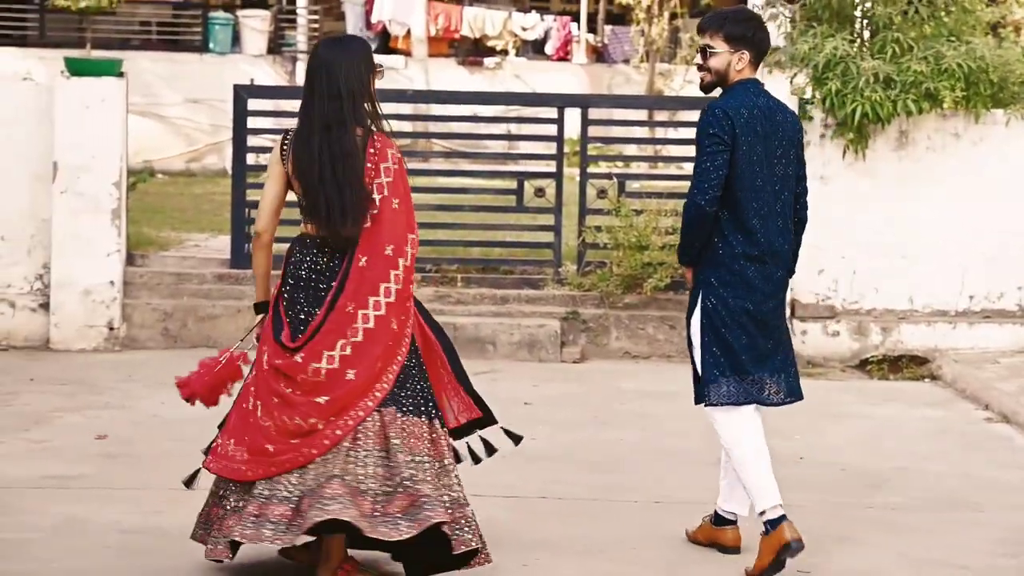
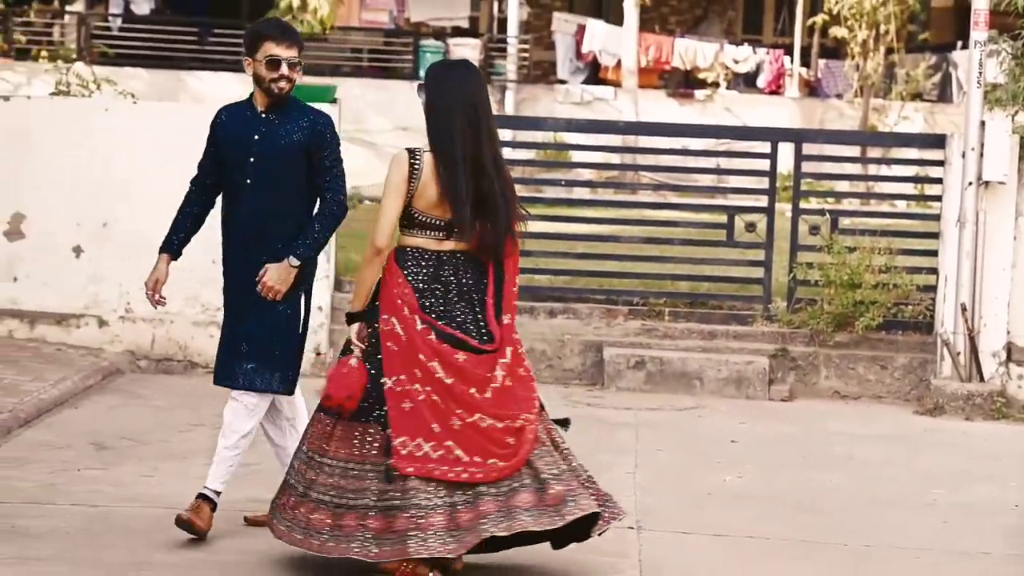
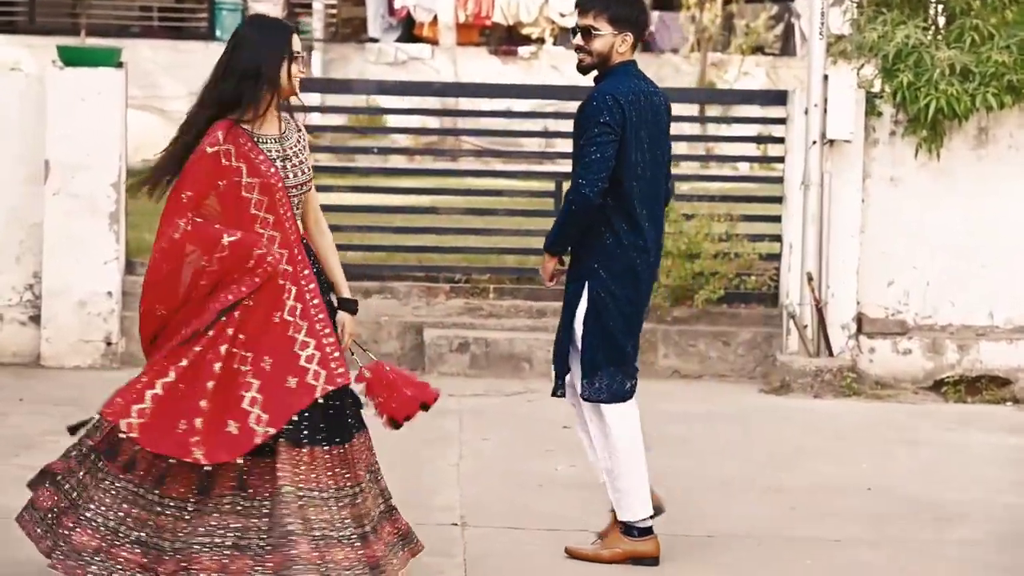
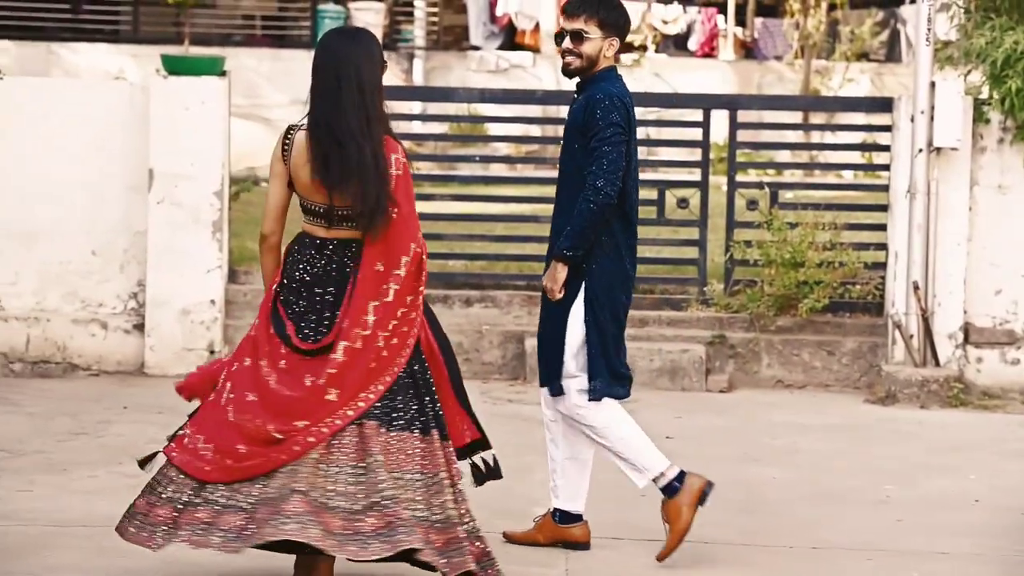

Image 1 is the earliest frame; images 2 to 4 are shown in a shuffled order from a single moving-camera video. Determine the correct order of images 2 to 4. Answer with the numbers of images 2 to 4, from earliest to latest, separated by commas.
3, 4, 2
